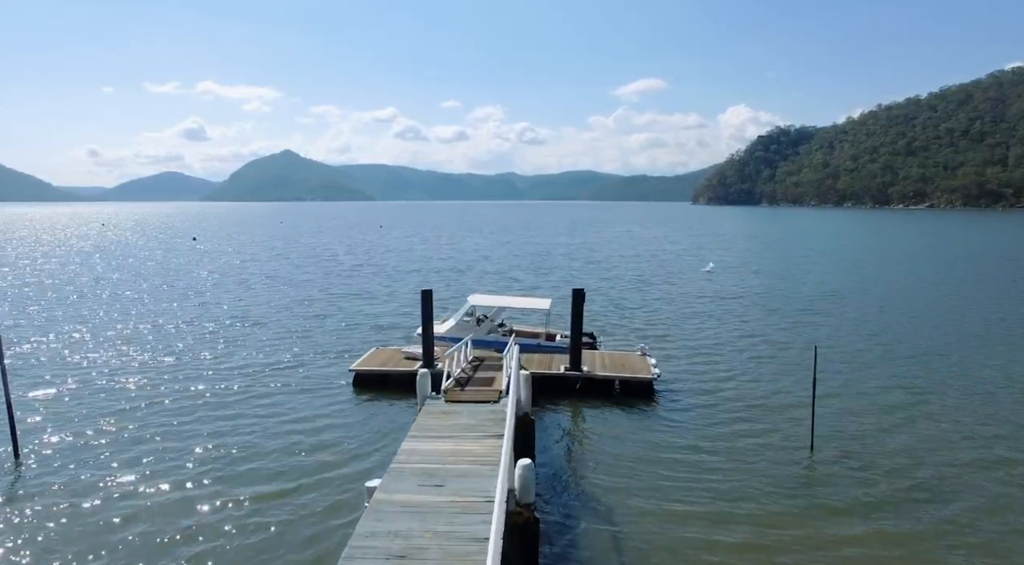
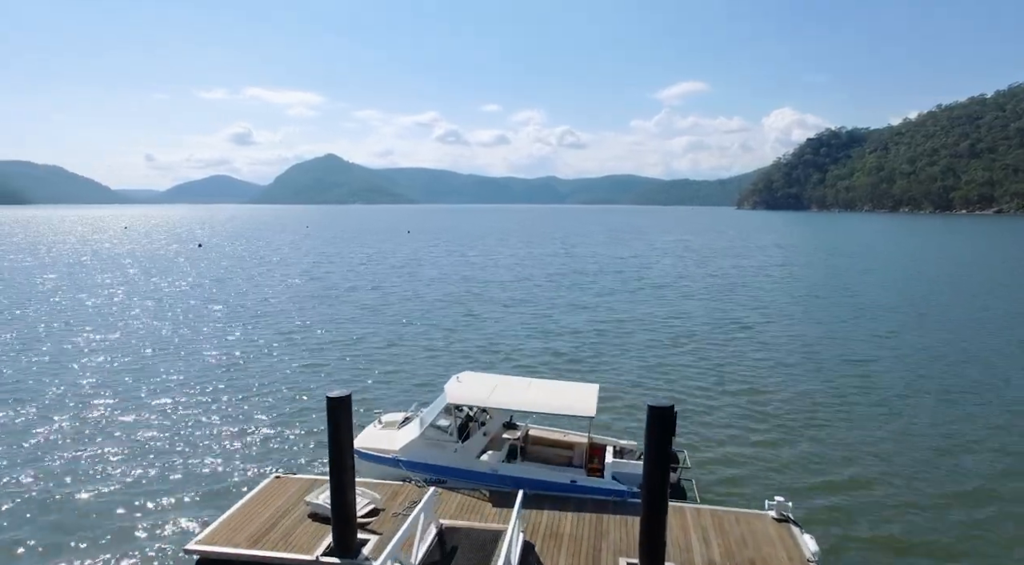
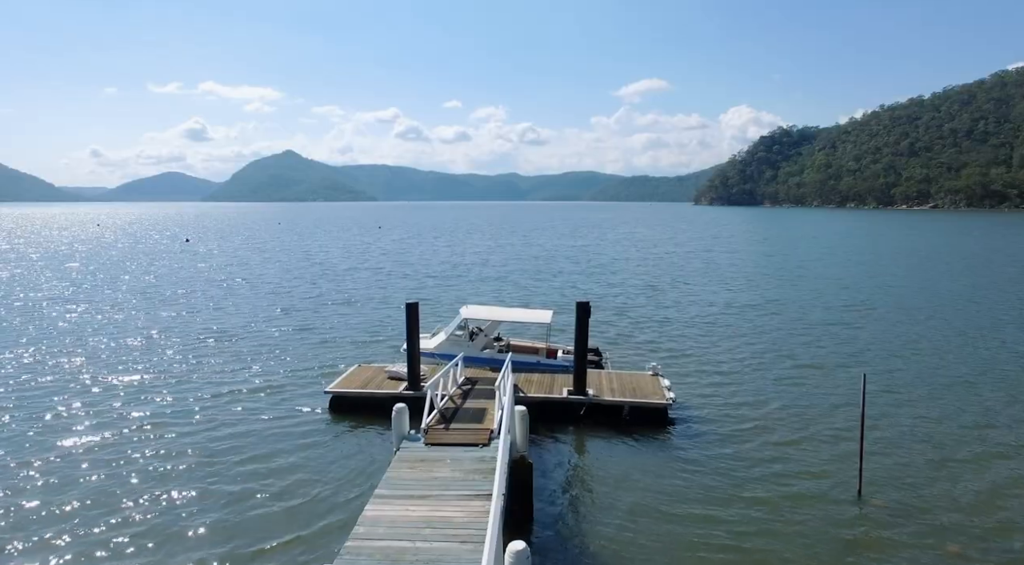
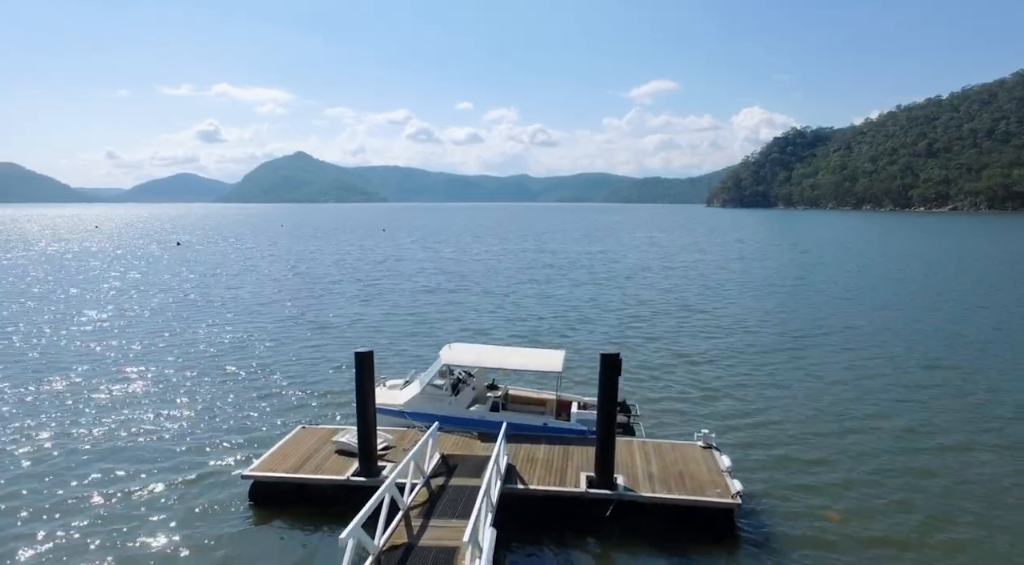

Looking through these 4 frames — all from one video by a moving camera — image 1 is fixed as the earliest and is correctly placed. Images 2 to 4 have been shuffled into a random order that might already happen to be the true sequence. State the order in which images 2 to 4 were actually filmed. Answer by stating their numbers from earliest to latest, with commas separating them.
3, 4, 2
